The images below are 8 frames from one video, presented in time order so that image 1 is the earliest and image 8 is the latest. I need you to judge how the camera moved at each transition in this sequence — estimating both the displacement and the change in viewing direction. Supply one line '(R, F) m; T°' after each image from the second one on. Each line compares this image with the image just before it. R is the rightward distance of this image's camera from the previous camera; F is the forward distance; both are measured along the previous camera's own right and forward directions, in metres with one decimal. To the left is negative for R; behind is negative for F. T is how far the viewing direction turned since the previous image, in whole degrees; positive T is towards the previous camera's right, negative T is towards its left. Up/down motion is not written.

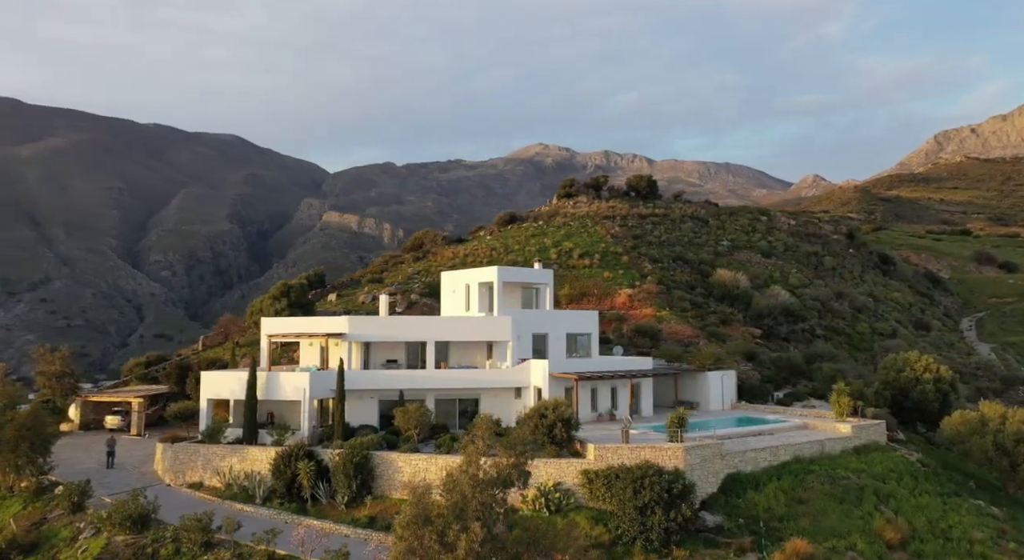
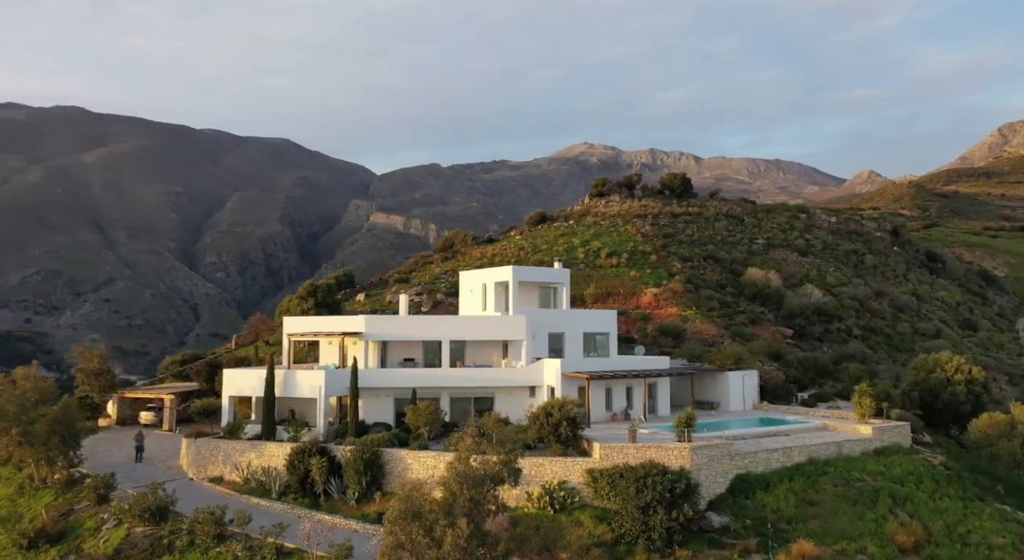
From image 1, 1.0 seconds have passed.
(+1.8, -0.3) m; -4°
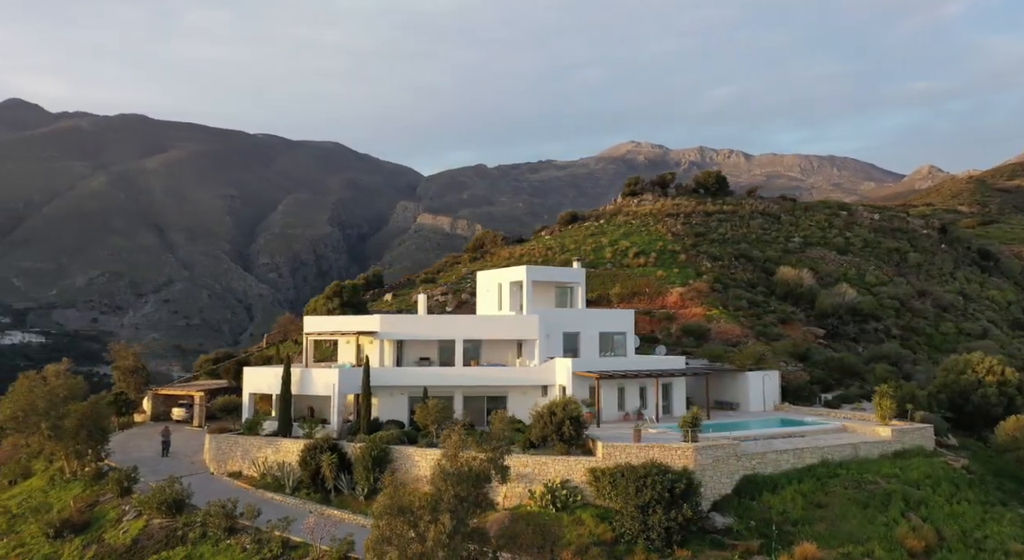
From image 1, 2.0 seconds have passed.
(+2.0, -0.2) m; -4°
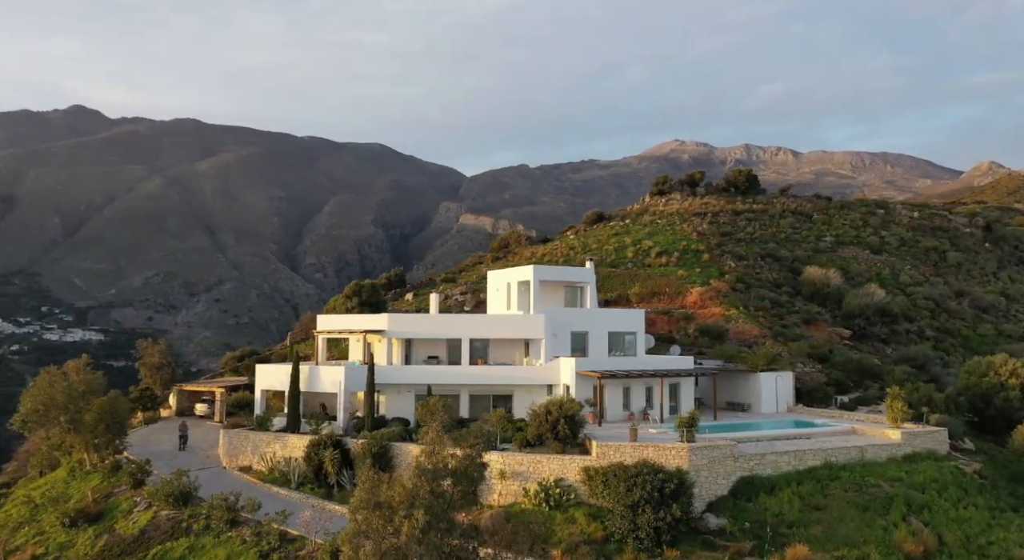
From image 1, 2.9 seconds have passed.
(+2.2, -0.2) m; -4°
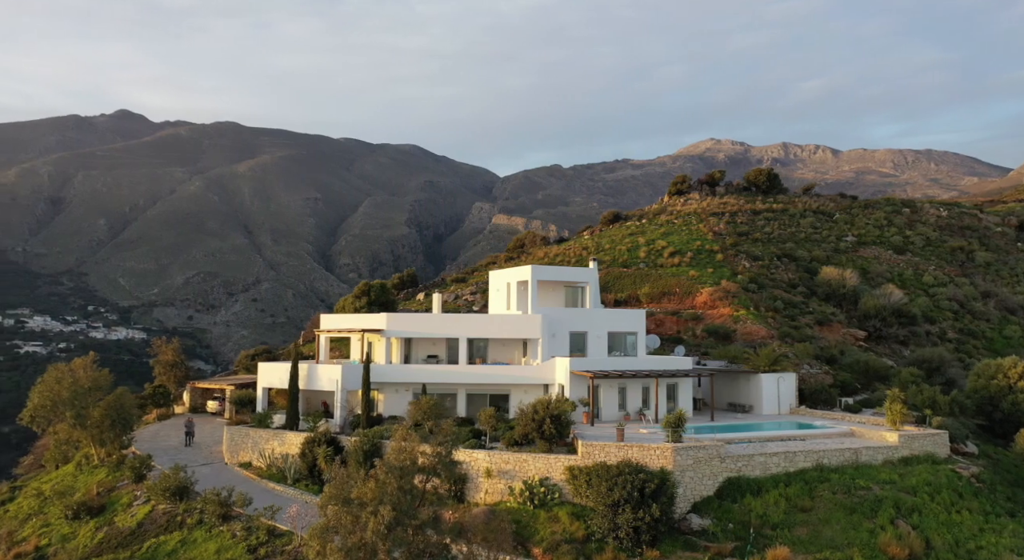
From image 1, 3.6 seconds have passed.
(+2.2, -0.2) m; -3°
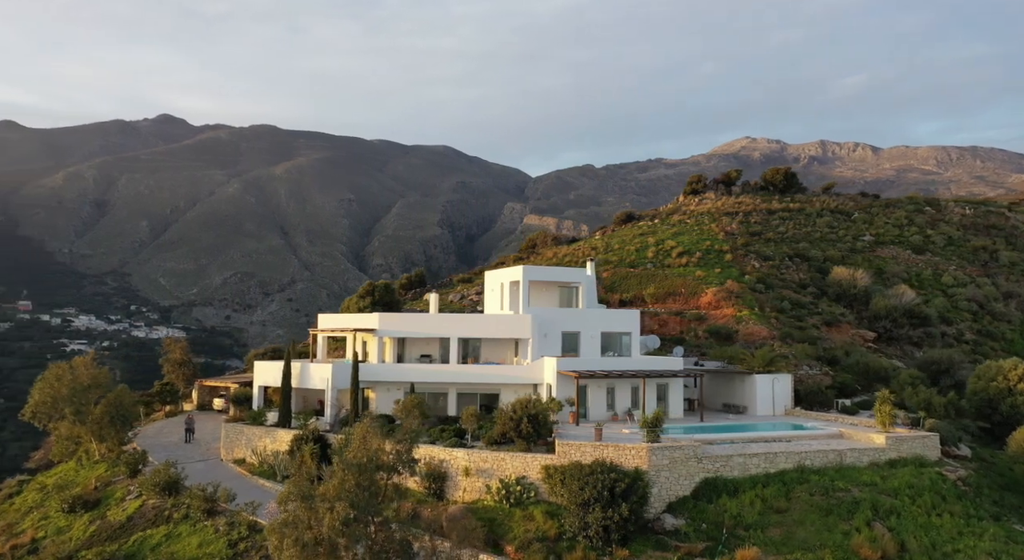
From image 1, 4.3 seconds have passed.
(+2.6, -0.3) m; -3°
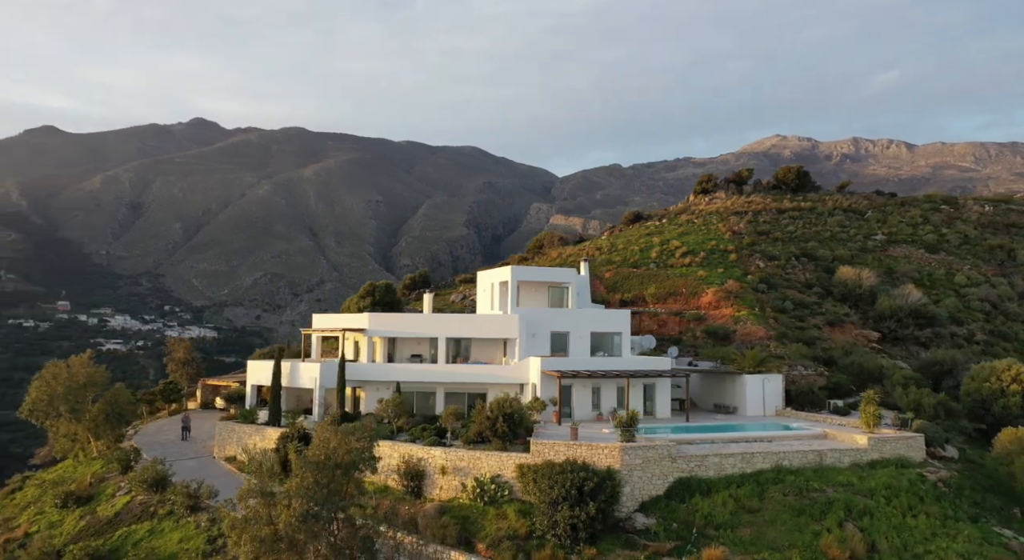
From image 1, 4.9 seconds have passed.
(+2.4, -0.2) m; -3°
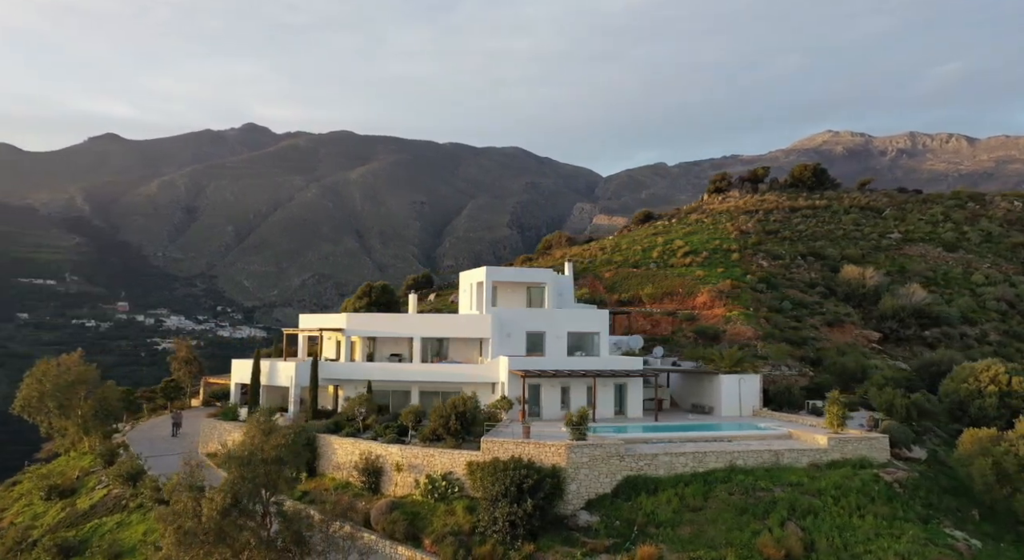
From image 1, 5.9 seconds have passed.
(+4.4, -0.3) m; -5°
